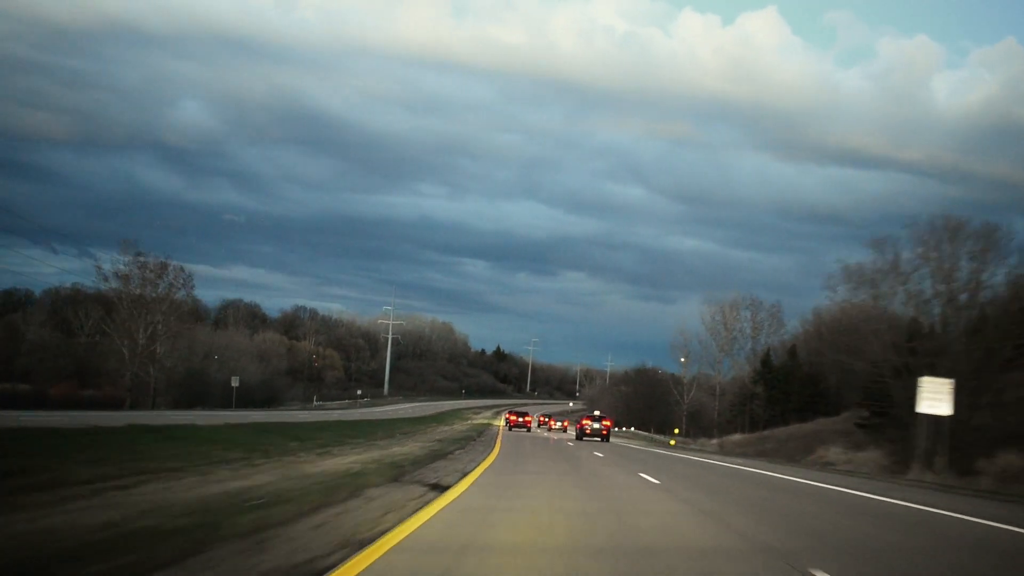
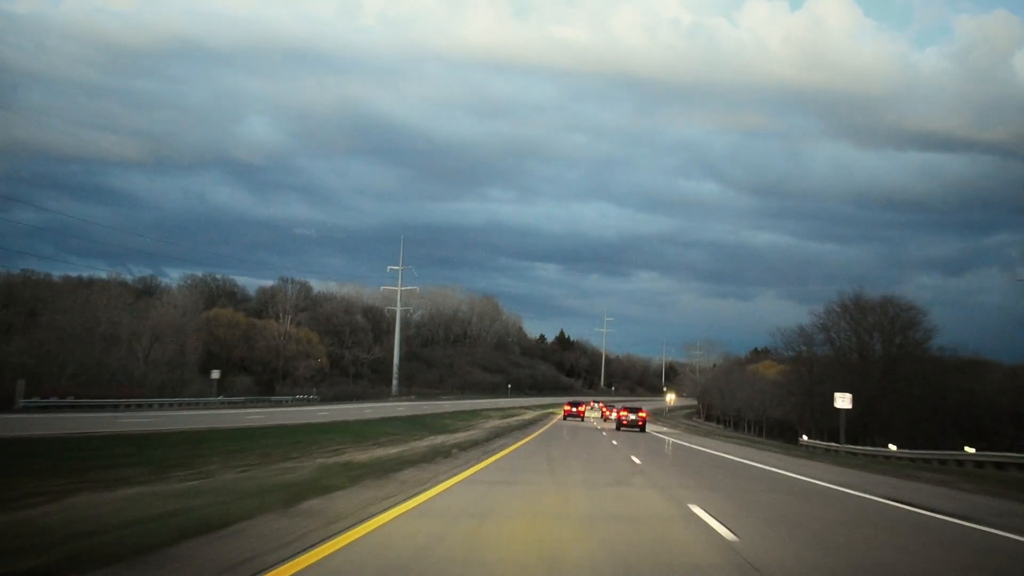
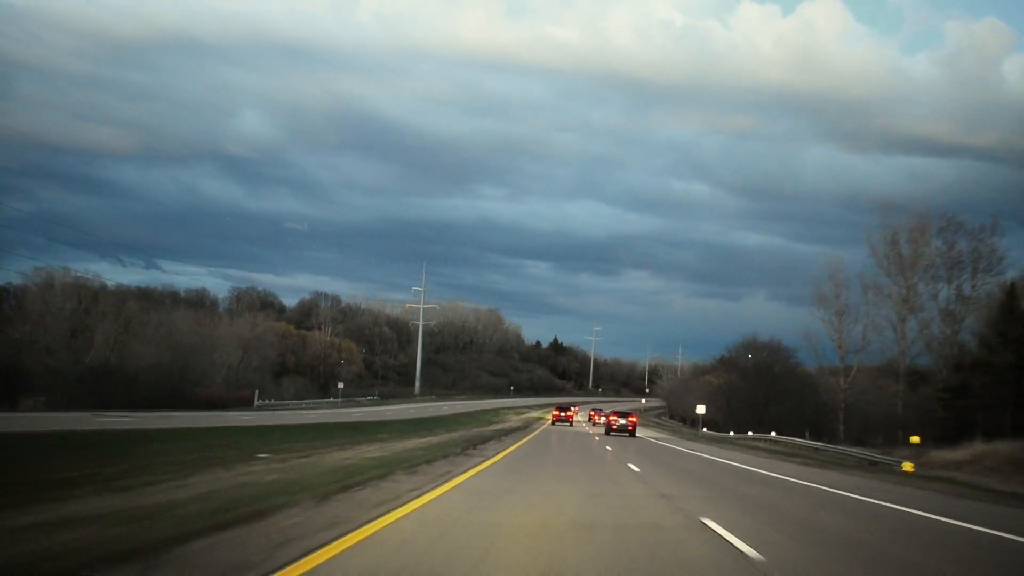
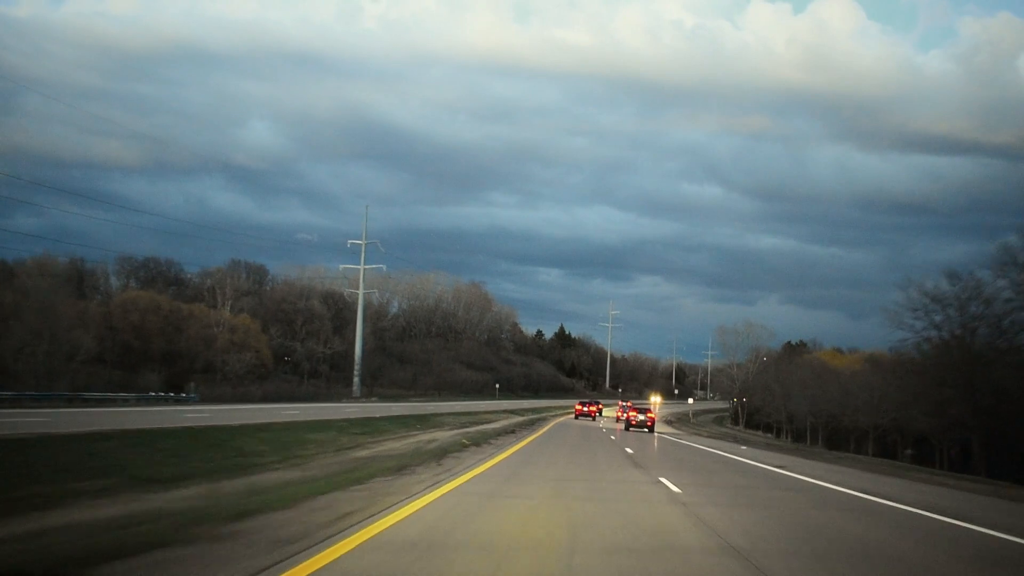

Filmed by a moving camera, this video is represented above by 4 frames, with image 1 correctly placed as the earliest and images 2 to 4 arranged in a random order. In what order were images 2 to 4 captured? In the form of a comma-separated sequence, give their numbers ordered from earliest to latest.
3, 2, 4
